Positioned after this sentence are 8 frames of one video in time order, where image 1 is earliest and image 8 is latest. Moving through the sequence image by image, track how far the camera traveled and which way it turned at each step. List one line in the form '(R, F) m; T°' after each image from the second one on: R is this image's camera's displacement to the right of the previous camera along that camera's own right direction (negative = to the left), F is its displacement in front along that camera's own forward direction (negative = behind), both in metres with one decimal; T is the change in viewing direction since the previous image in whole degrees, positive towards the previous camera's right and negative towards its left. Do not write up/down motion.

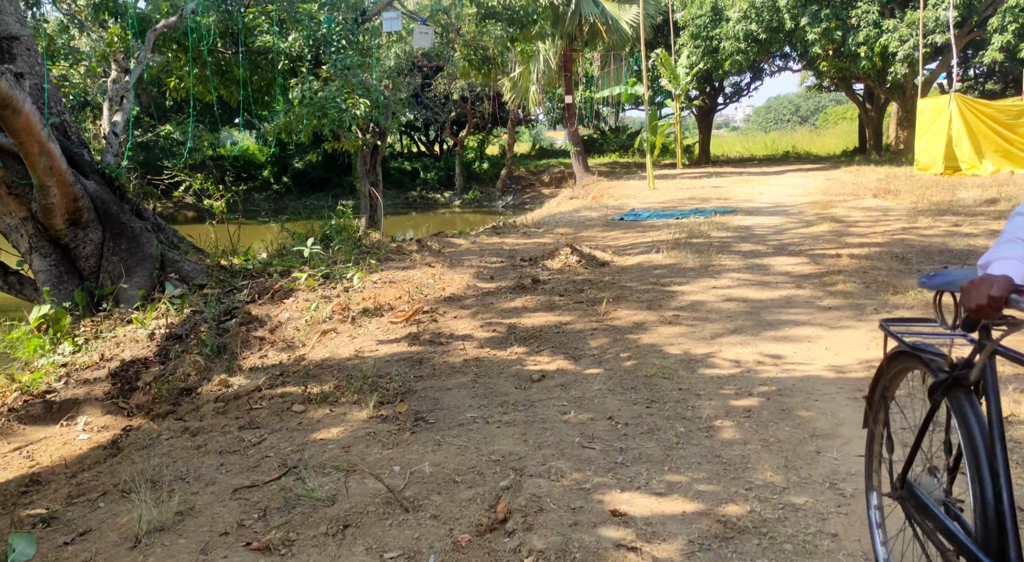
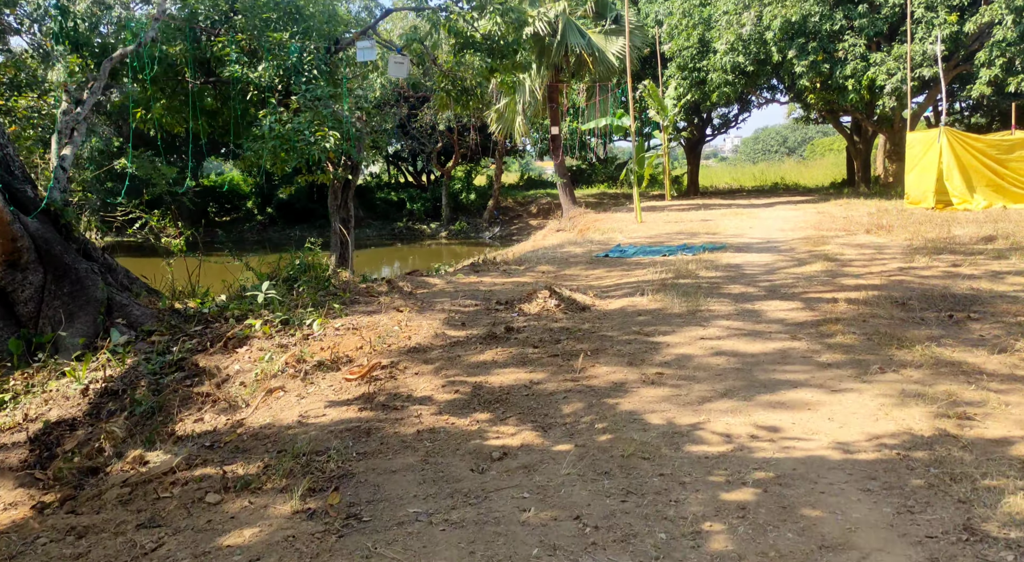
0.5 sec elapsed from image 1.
(+0.1, +0.5) m; +1°
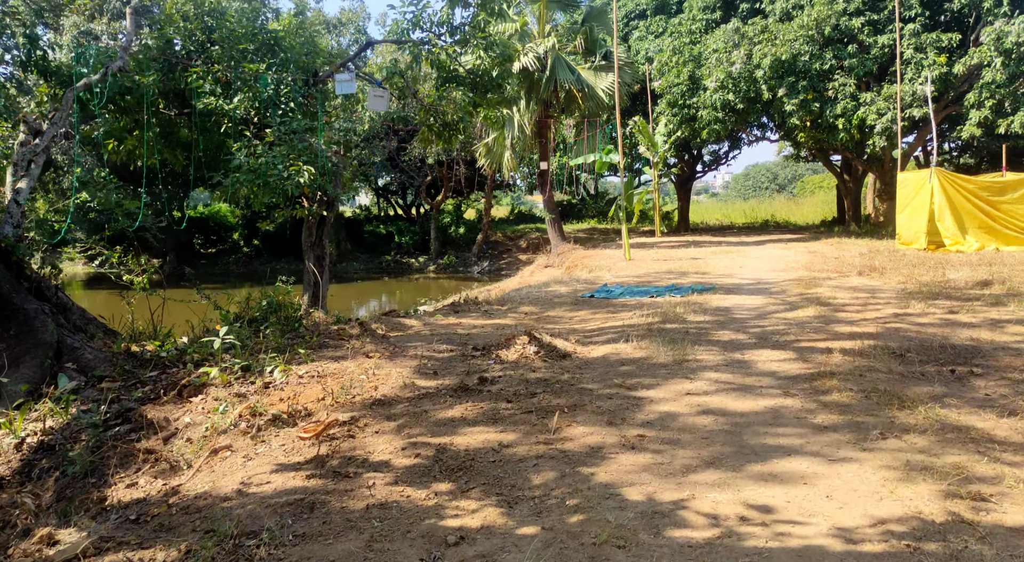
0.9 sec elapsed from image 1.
(+0.1, +0.3) m; +1°
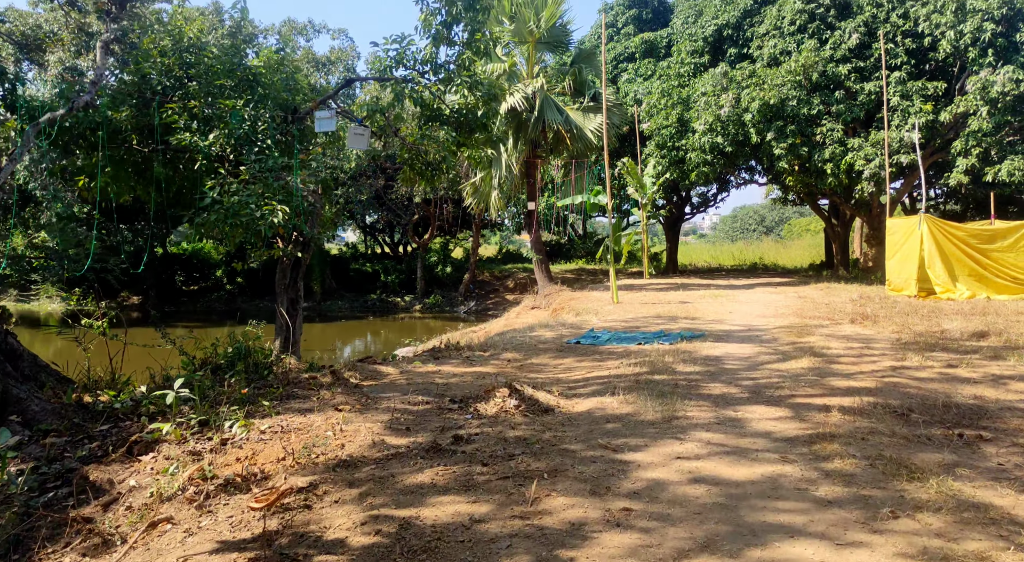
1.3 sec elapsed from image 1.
(+0.1, +0.3) m; +1°
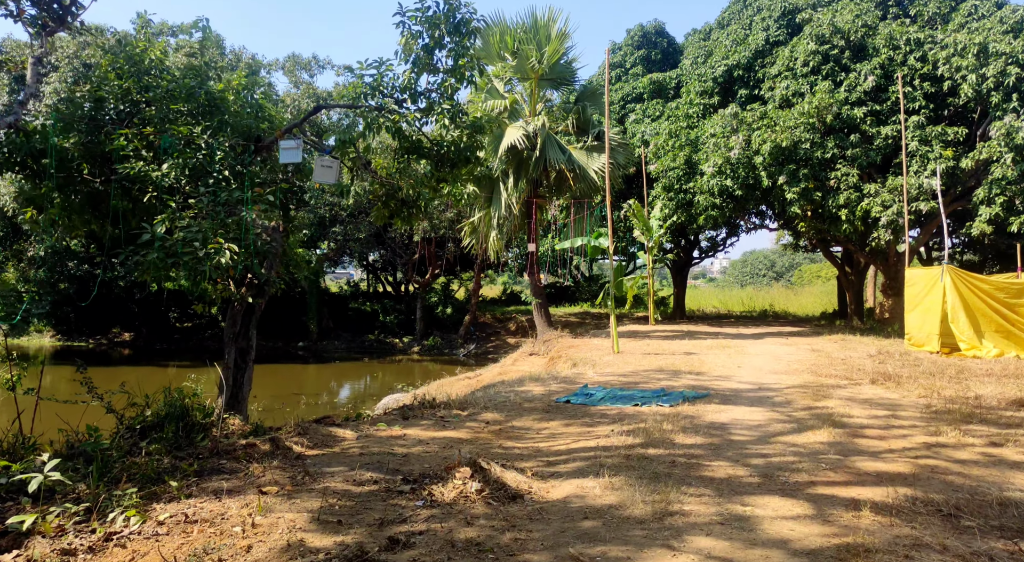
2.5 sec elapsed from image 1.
(+0.2, +1.0) m; -1°
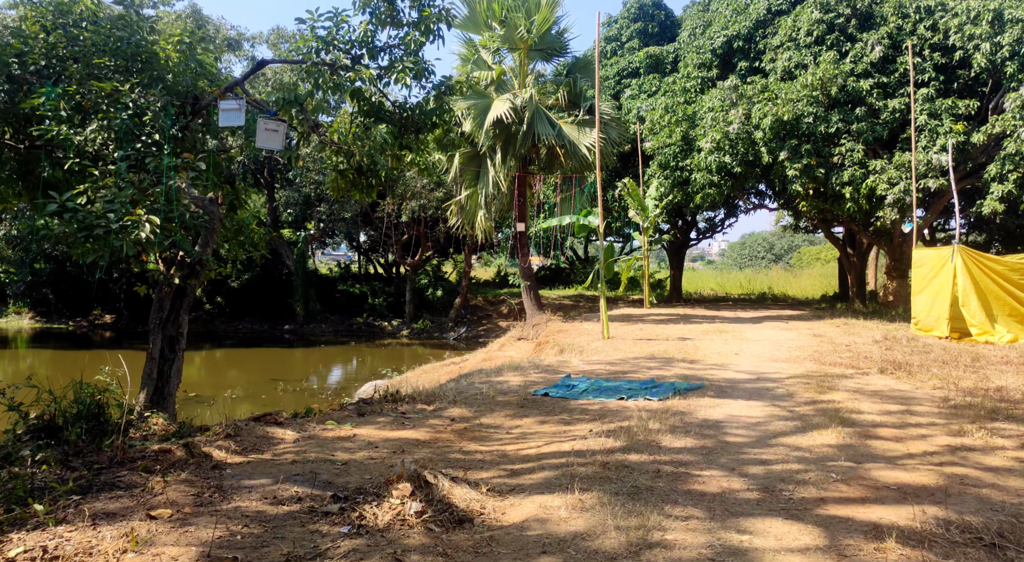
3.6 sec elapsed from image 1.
(+0.2, +0.9) m; 0°
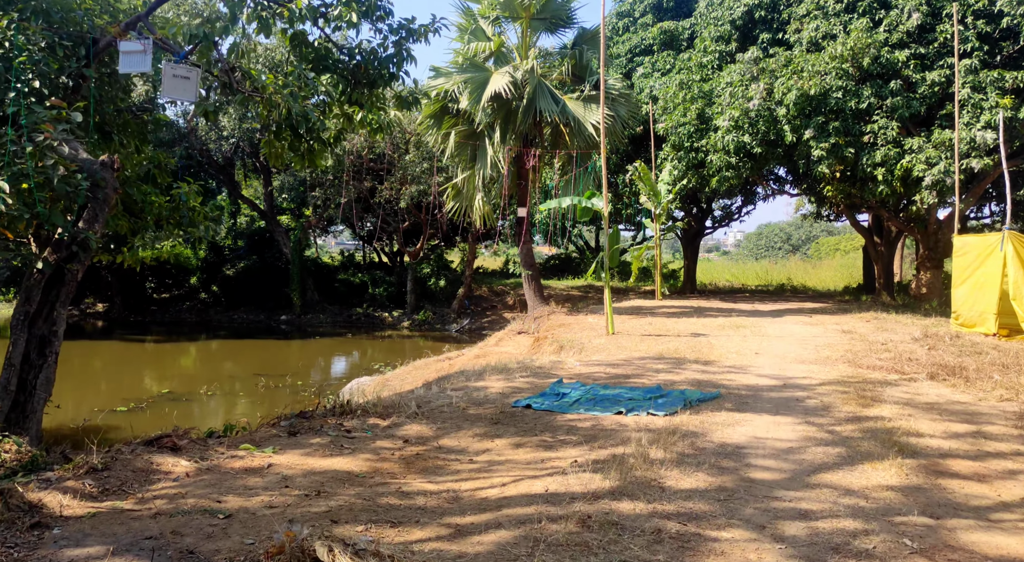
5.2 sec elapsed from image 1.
(+0.3, +1.4) m; -1°
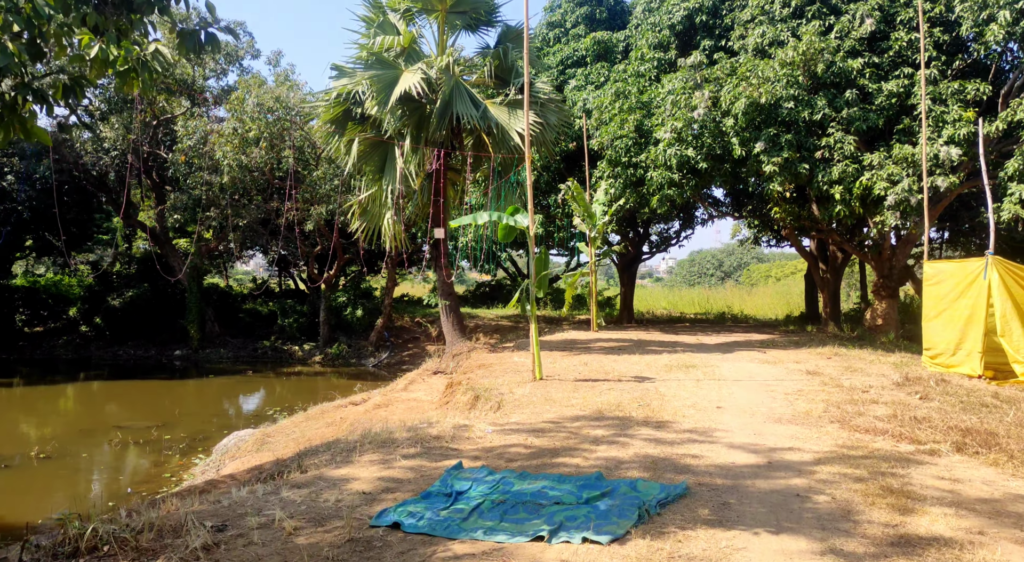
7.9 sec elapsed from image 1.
(+0.4, +2.4) m; +4°
